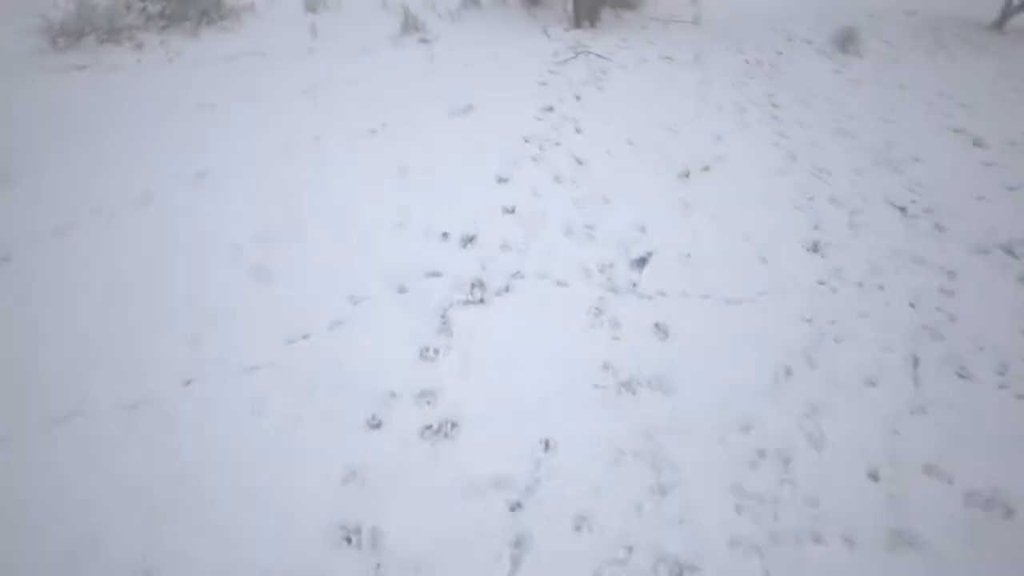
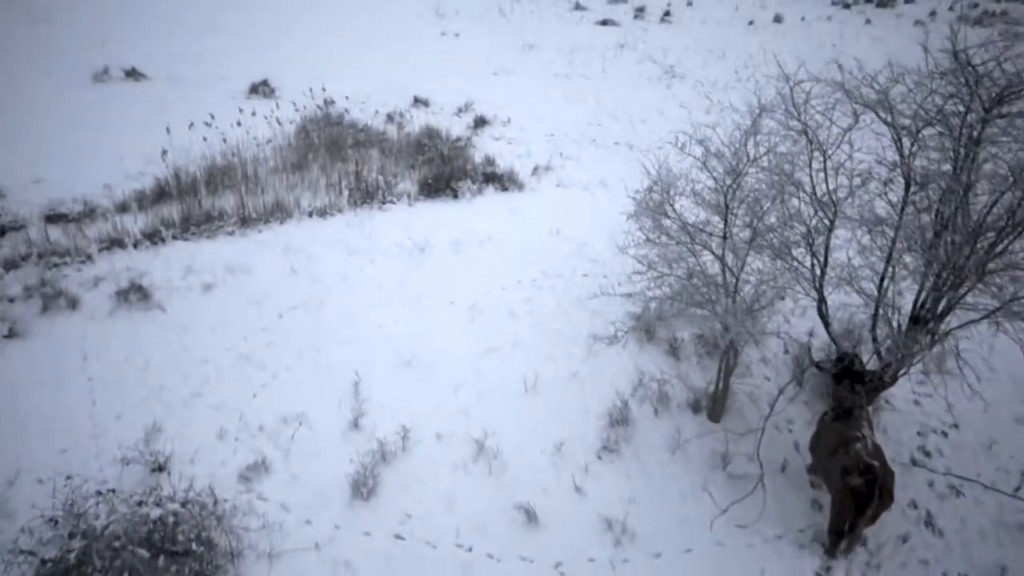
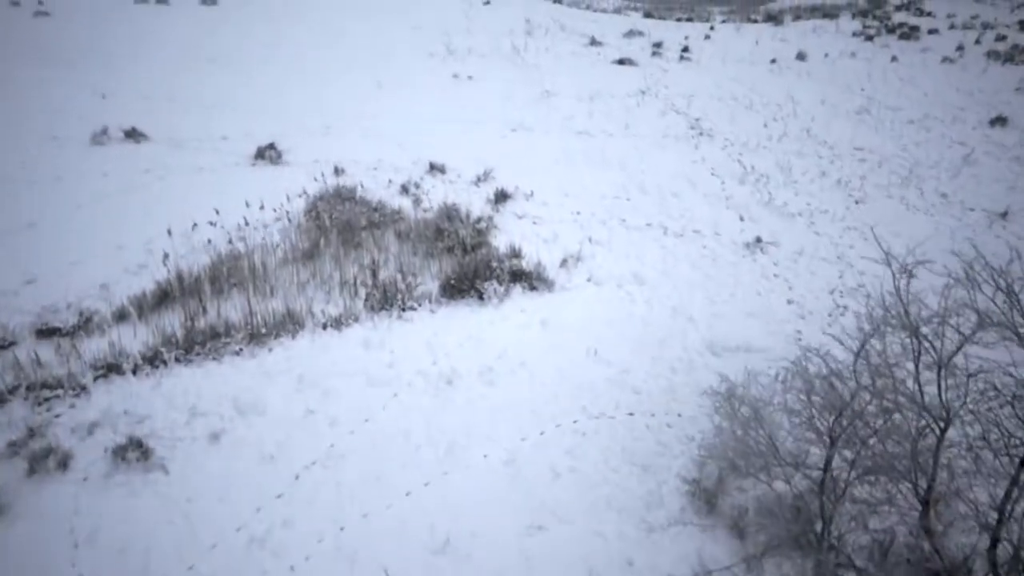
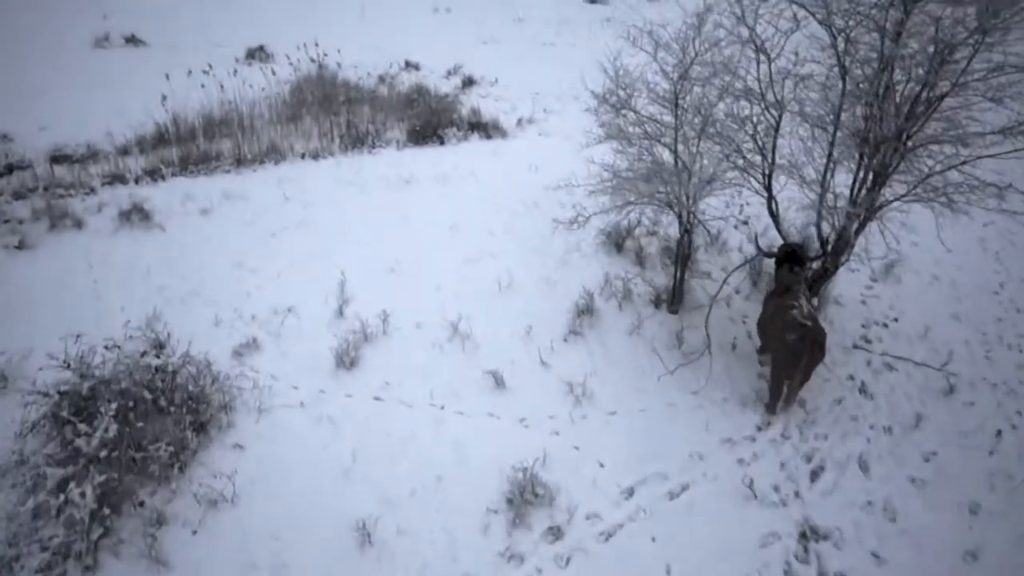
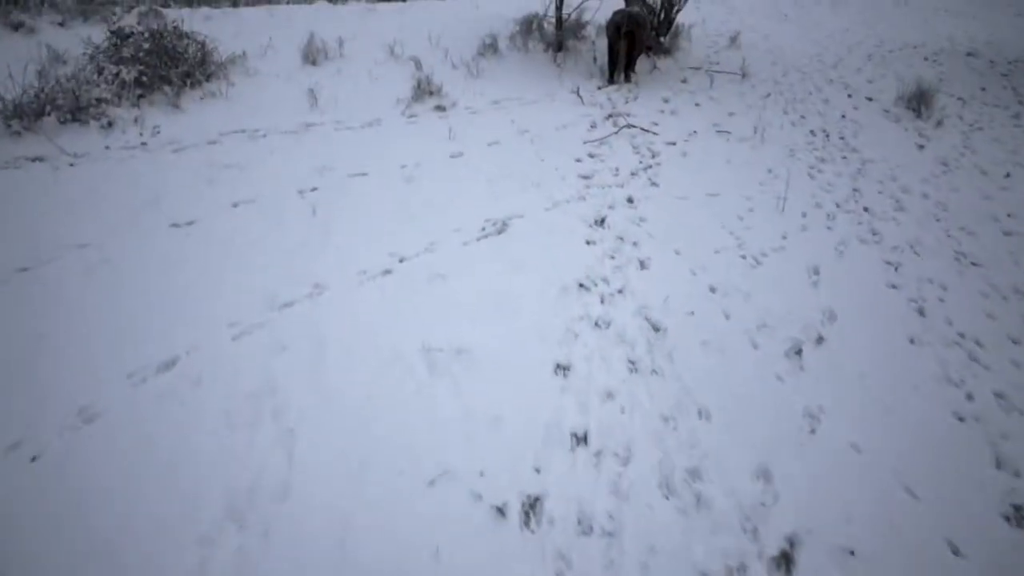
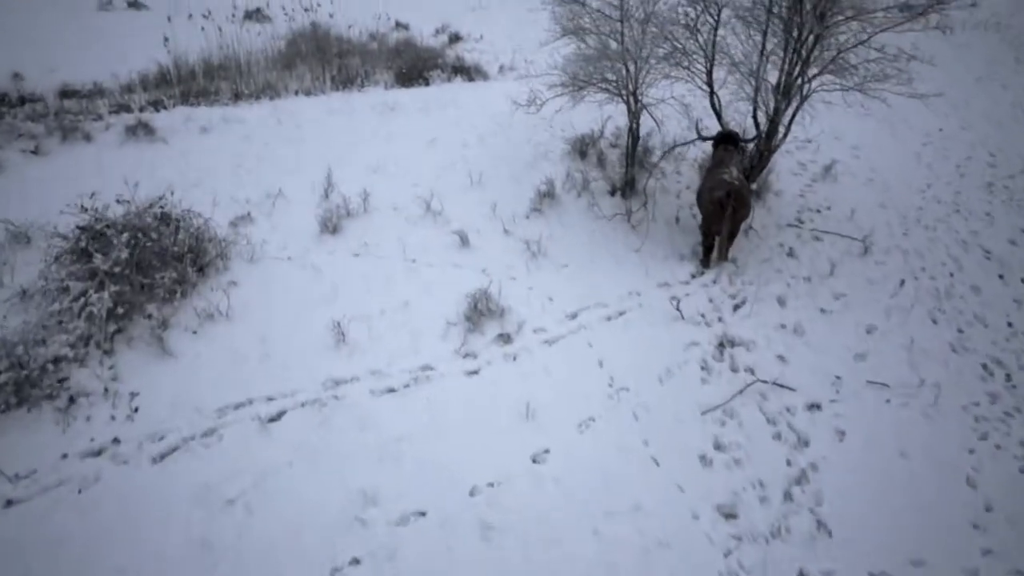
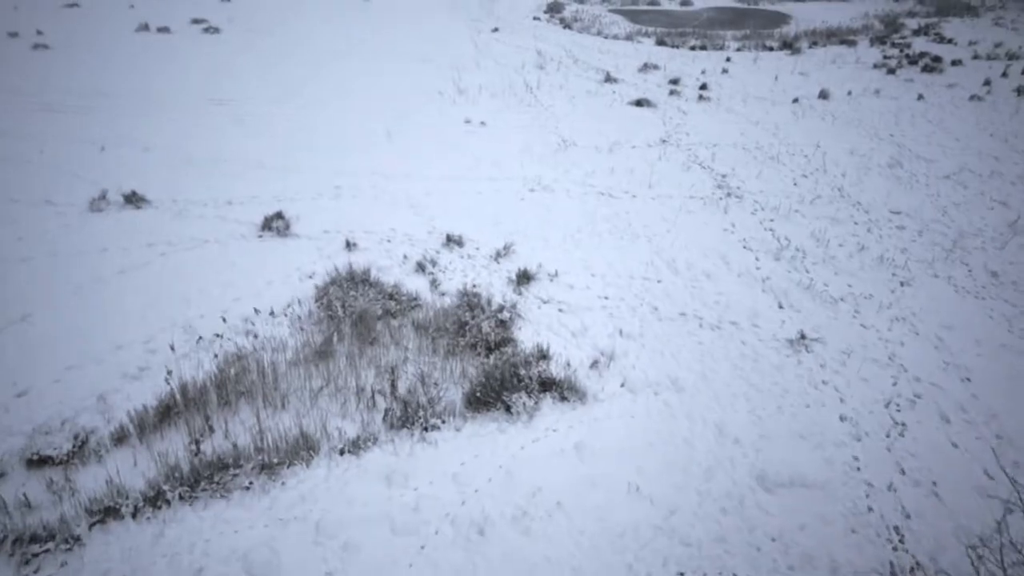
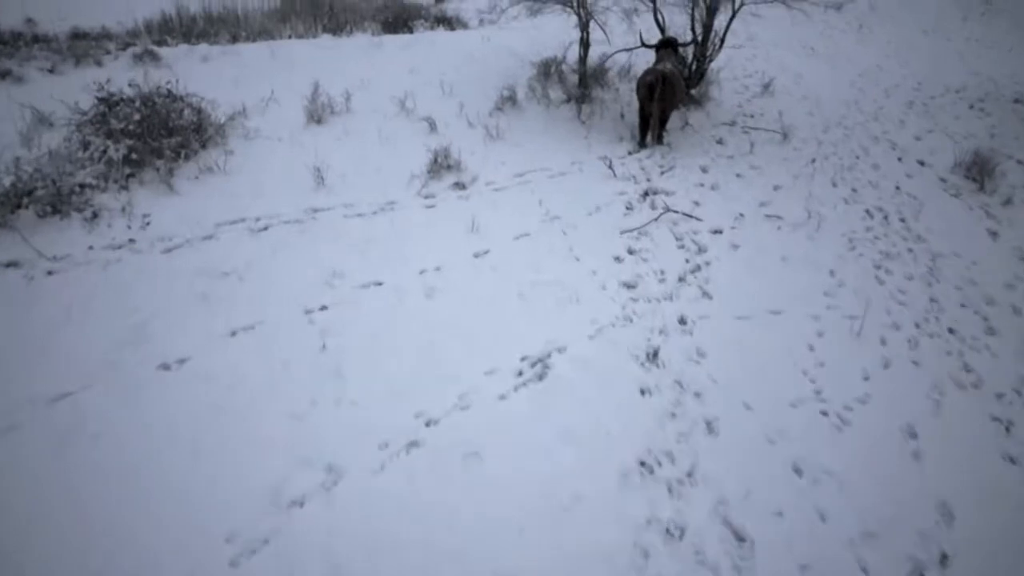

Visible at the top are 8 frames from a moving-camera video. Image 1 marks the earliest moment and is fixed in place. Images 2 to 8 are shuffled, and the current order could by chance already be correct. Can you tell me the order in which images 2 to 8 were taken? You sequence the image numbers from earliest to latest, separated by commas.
5, 8, 6, 4, 2, 3, 7
